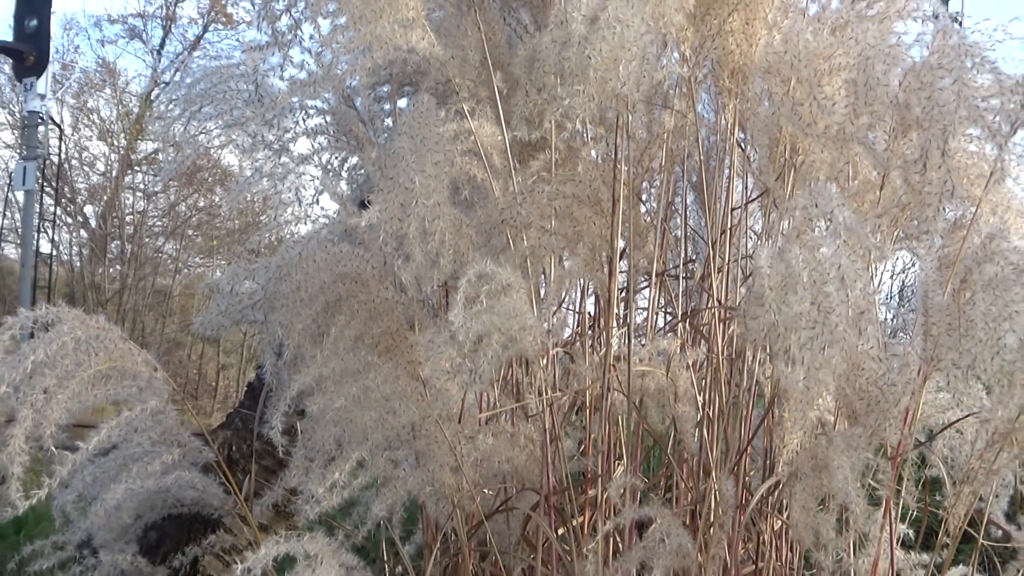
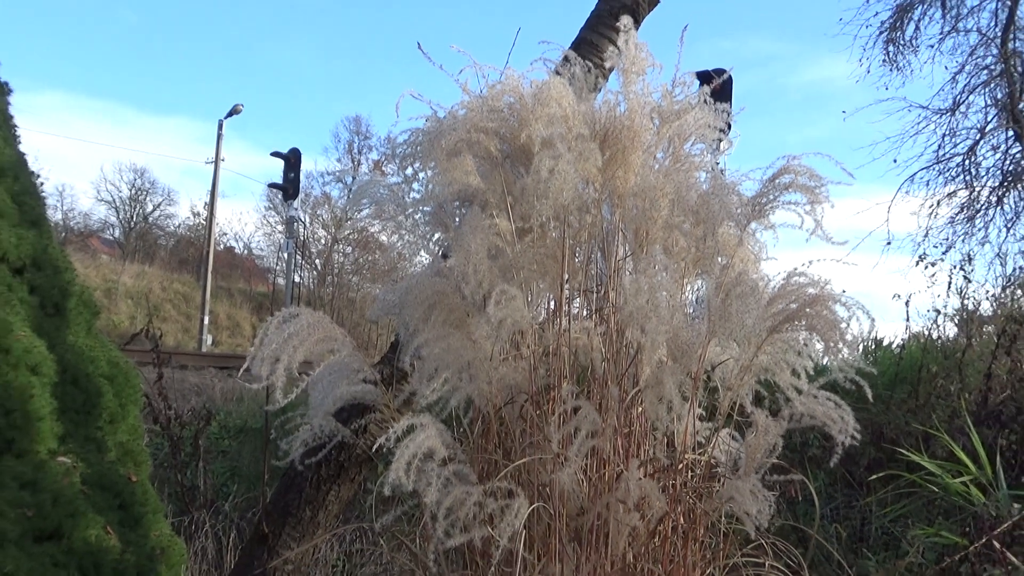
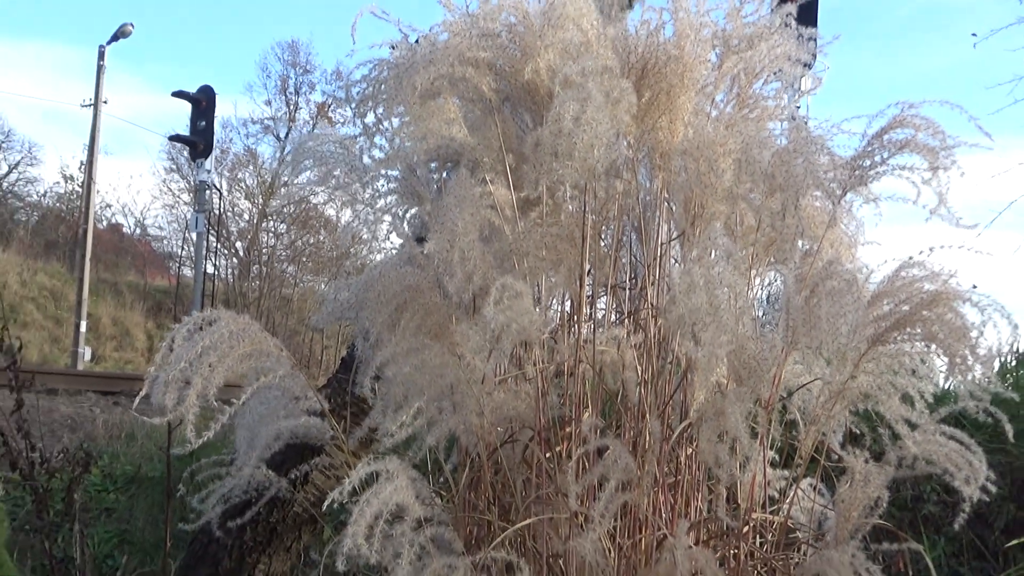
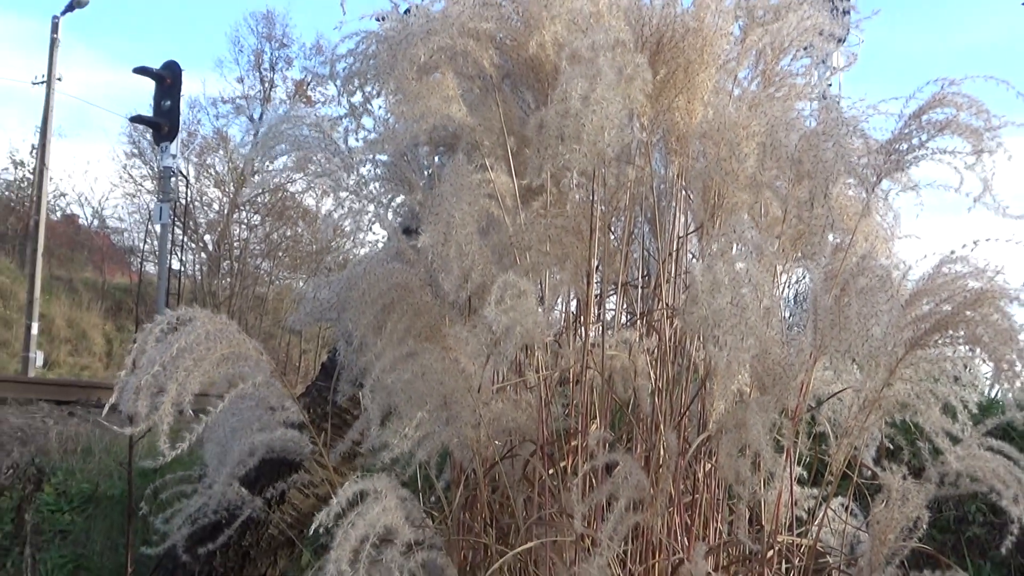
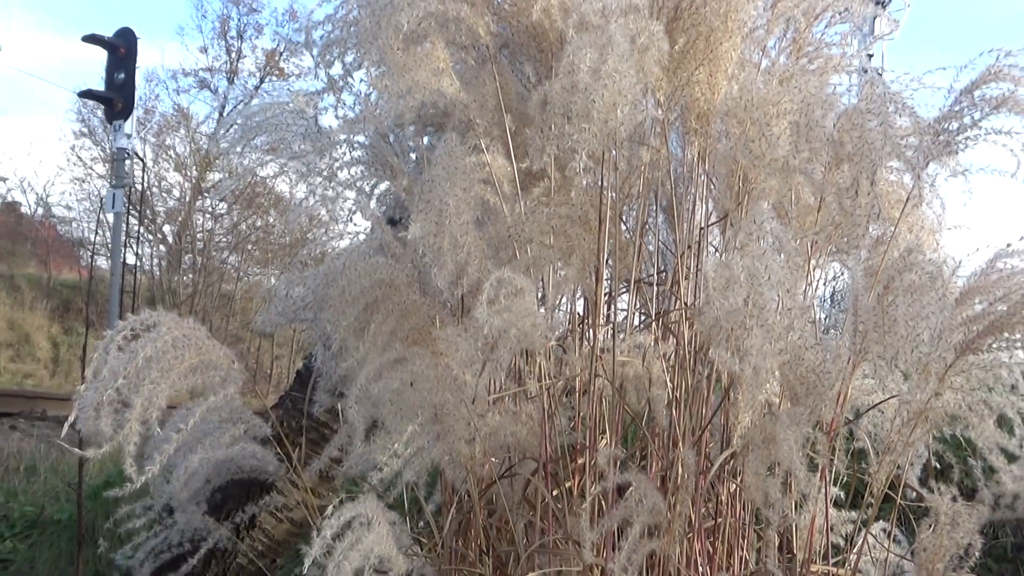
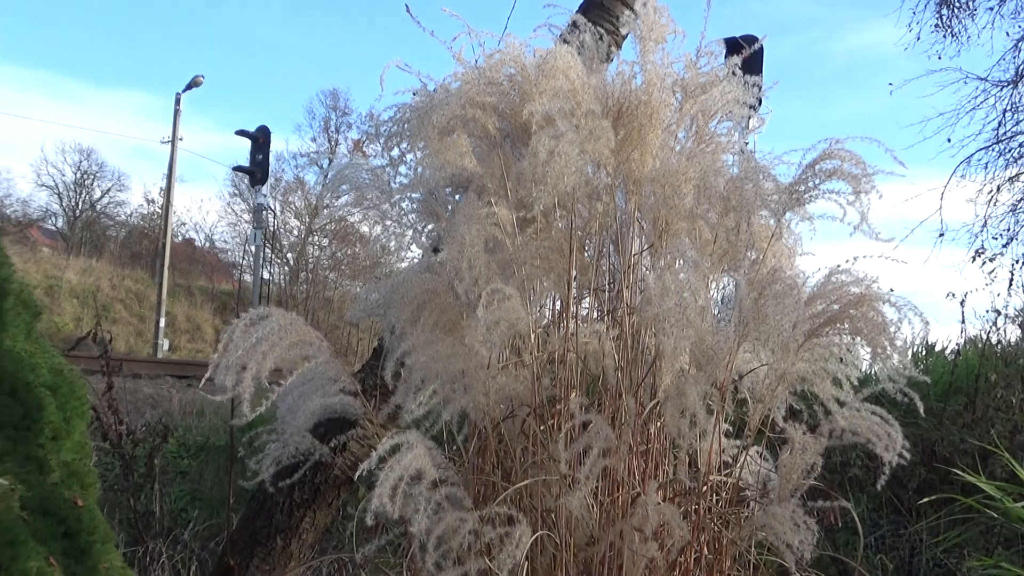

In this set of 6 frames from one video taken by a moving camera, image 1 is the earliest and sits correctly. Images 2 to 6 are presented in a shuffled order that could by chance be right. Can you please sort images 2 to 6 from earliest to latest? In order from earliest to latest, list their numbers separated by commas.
5, 4, 3, 6, 2
